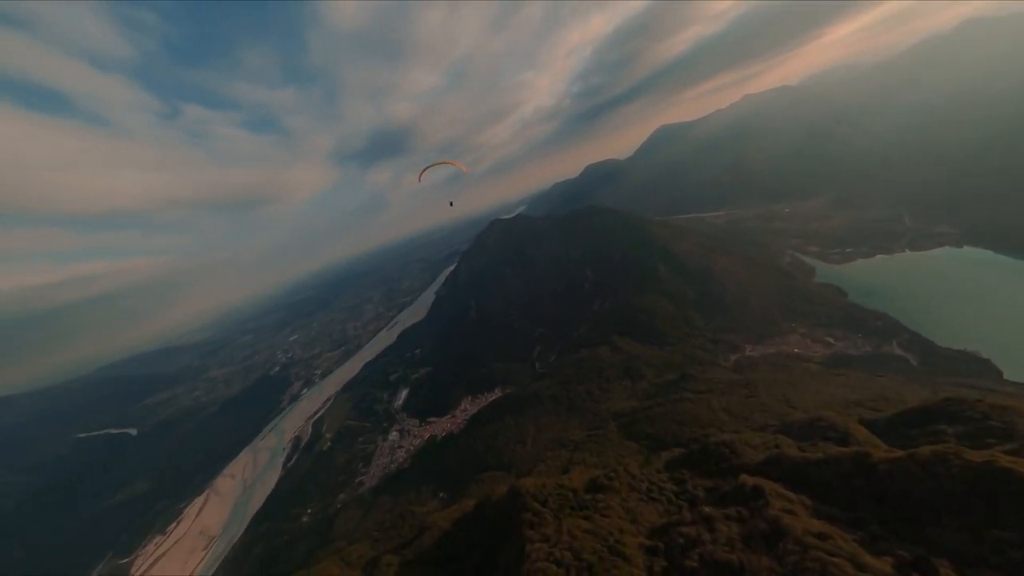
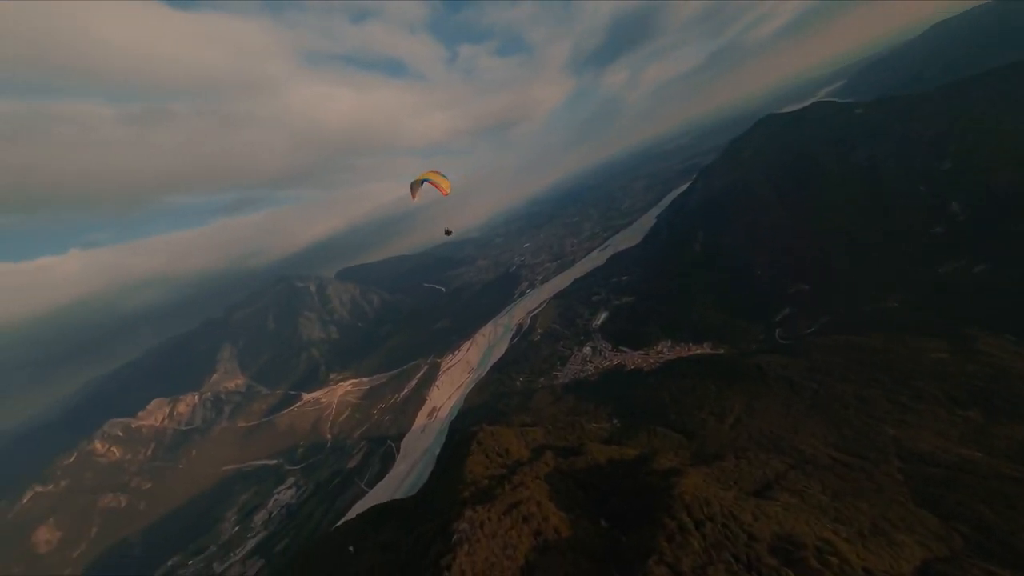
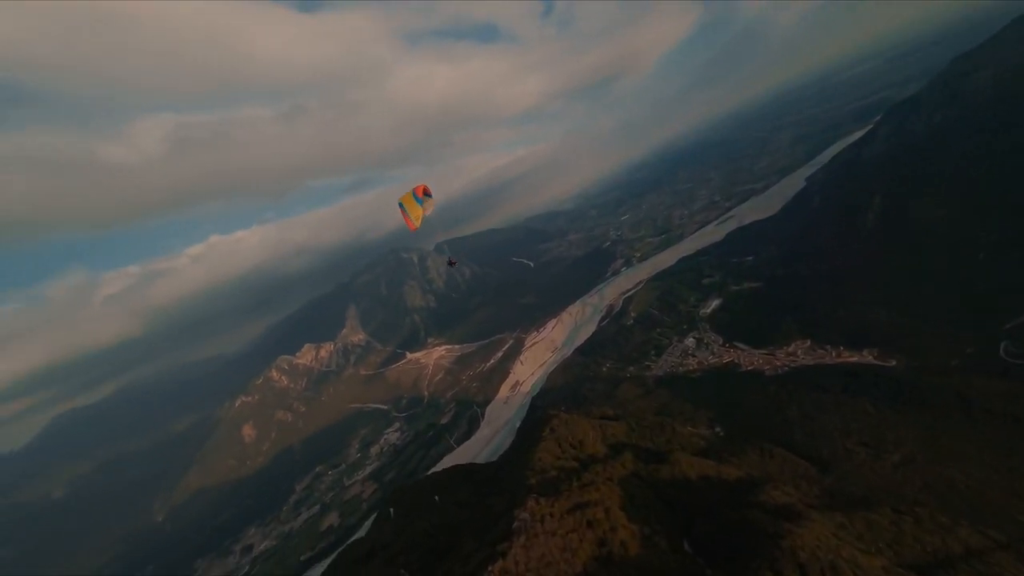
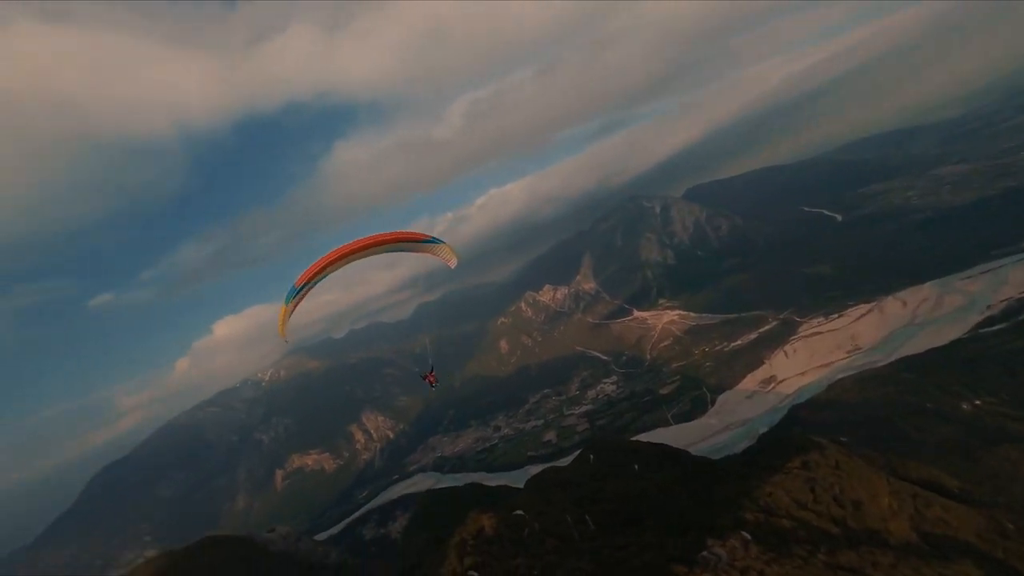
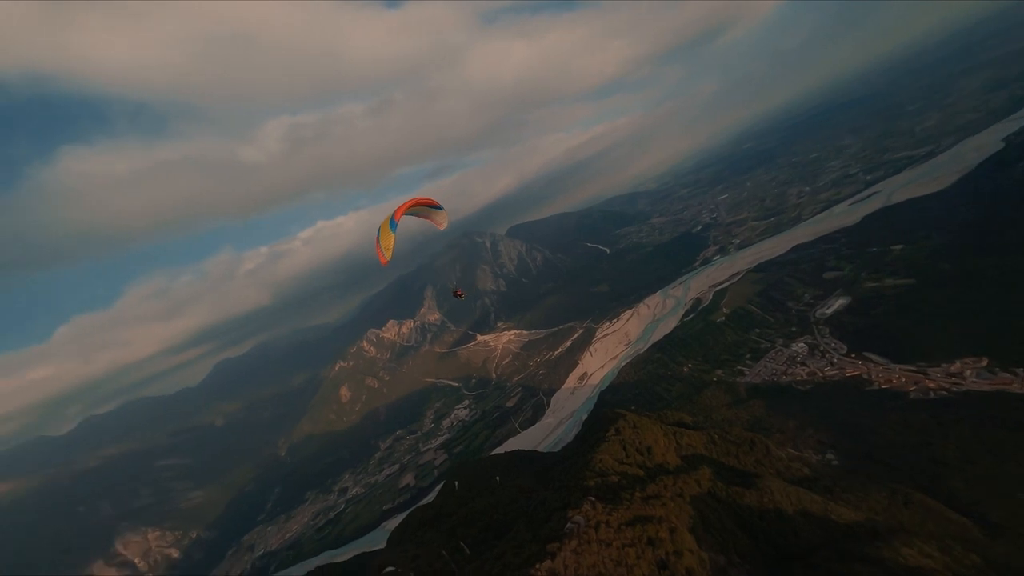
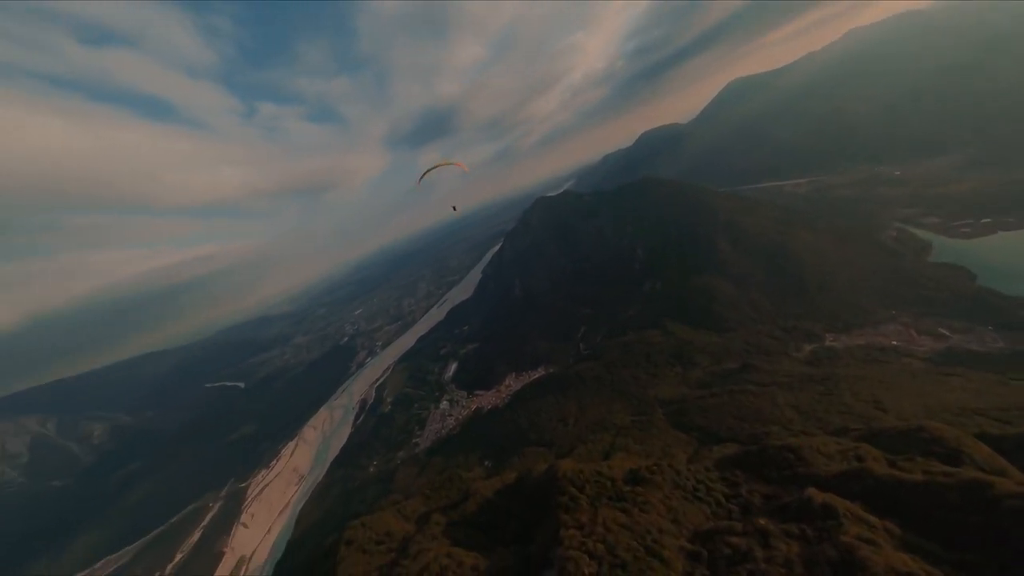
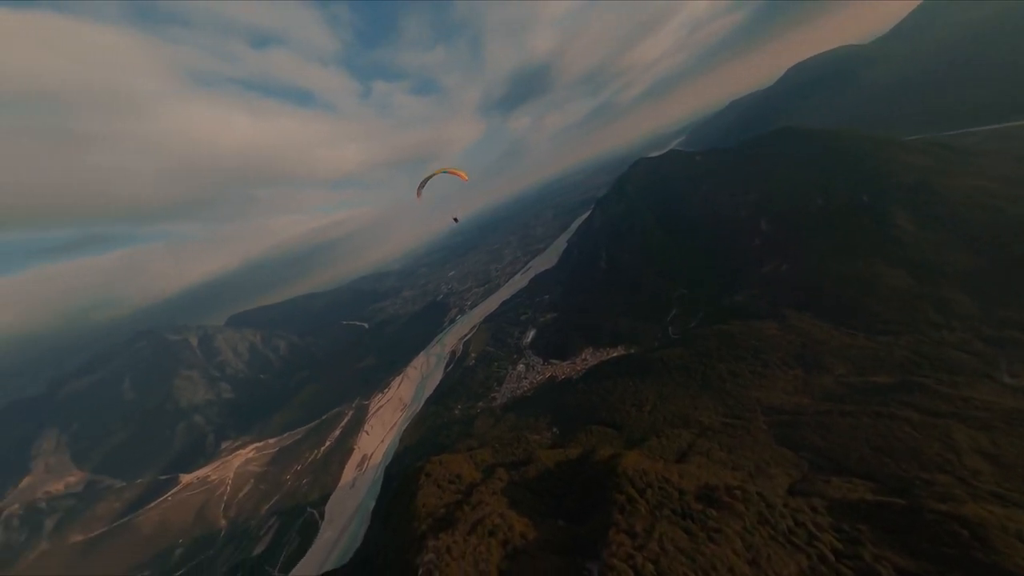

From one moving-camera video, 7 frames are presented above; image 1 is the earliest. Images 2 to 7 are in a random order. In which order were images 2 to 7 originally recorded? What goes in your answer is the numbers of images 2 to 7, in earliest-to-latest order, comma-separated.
6, 7, 2, 3, 5, 4
